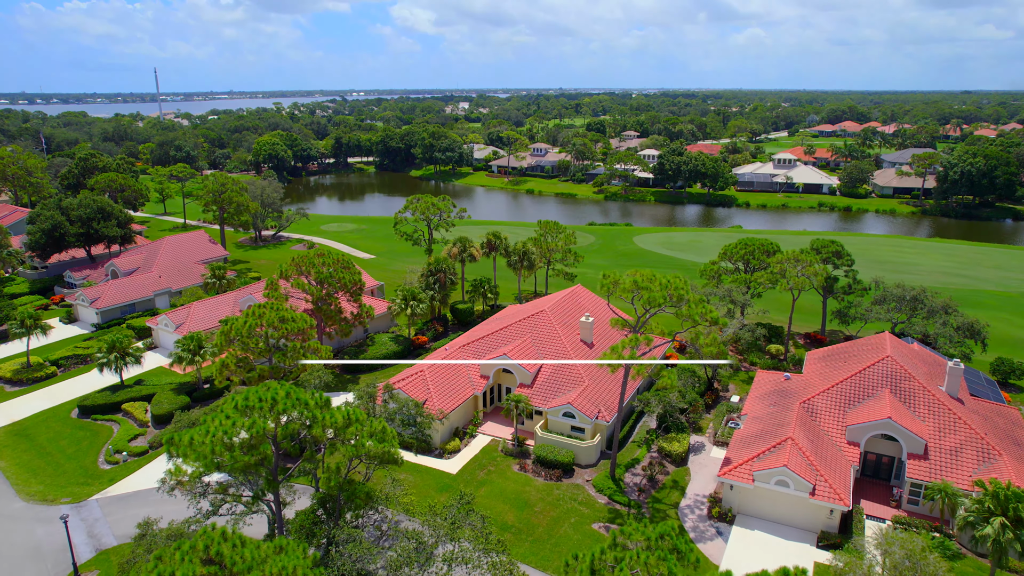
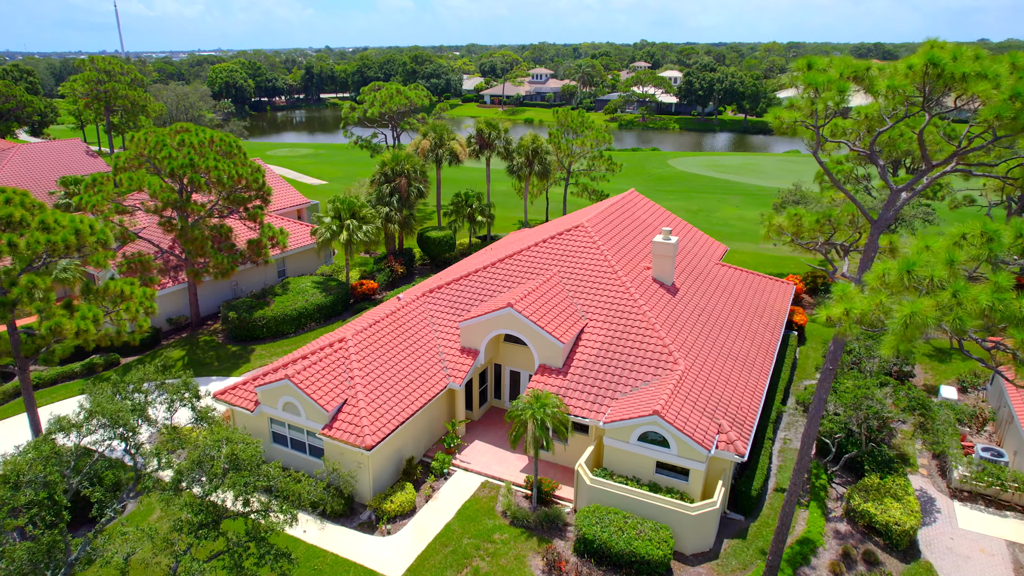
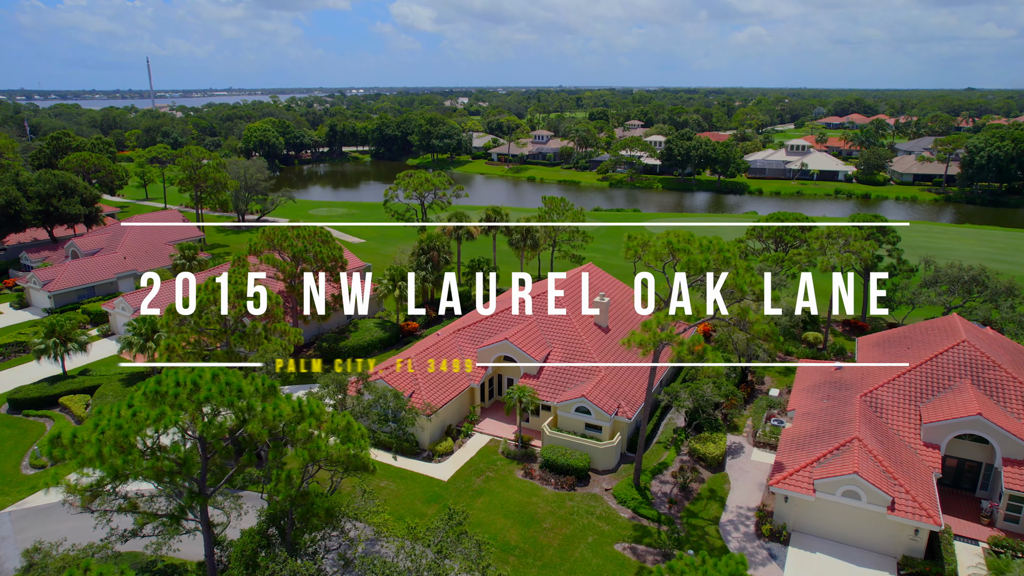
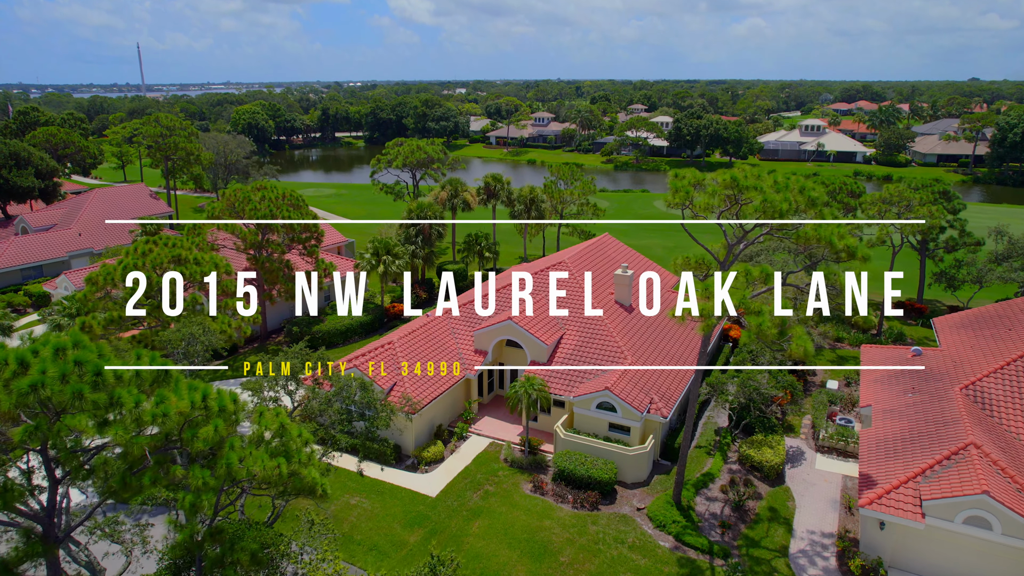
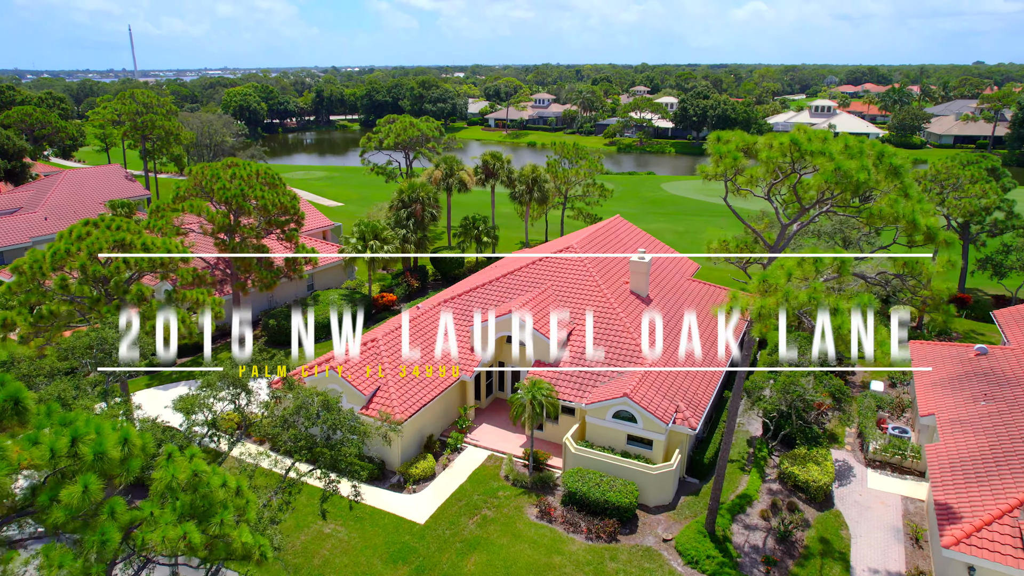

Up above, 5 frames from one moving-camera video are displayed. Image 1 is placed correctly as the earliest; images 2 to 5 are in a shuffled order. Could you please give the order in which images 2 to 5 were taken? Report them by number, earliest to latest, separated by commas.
3, 4, 5, 2
